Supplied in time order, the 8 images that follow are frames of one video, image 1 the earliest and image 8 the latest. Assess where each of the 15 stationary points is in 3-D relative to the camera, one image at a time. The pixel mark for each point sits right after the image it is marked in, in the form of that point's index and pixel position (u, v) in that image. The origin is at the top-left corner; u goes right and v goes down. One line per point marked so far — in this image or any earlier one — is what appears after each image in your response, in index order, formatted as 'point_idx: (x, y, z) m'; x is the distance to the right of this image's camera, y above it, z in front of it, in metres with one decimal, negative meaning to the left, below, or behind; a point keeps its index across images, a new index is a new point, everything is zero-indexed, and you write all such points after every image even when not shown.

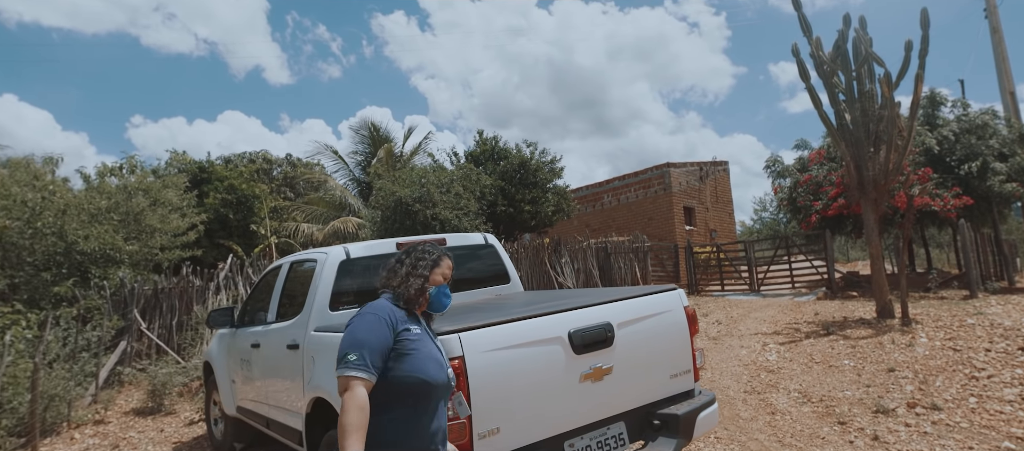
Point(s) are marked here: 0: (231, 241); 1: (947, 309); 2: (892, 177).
0: (-8.6, -0.5, +16.1) m
1: (+7.3, -1.4, +8.8) m
2: (+5.9, +0.8, +8.2) m
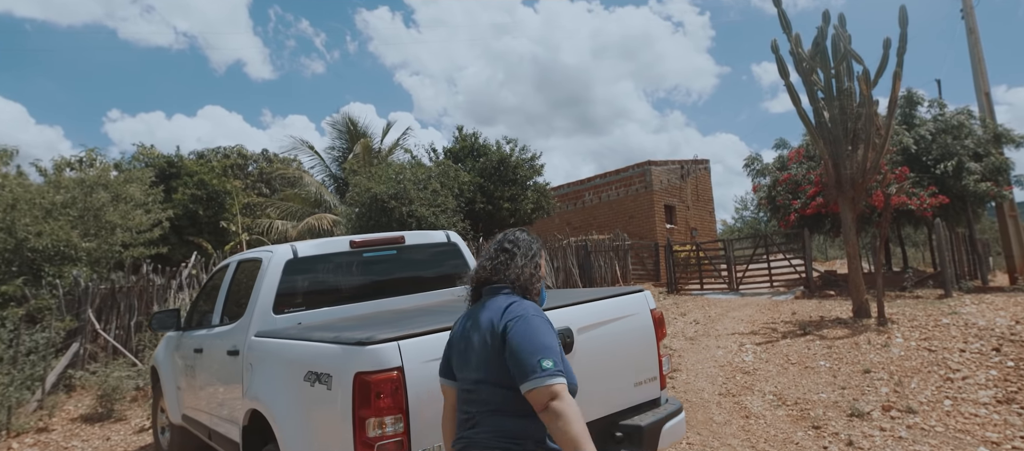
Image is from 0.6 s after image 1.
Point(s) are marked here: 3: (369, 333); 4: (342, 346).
0: (-9.2, -0.4, +15.6) m
1: (+6.8, -1.4, +8.8) m
2: (+5.5, +0.8, +8.2) m
3: (-0.7, -0.5, +2.5) m
4: (-0.7, -0.5, +2.3) m
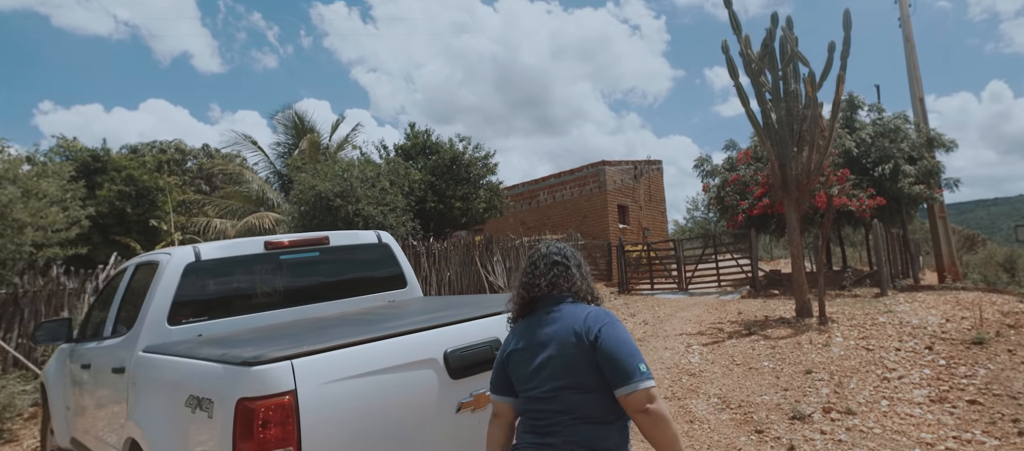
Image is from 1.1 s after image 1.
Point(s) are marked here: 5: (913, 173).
0: (-10.5, -0.4, +14.6) m
1: (+6.0, -1.4, +9.1) m
2: (+4.7, +0.8, +8.3) m
3: (-1.0, -0.5, +2.1) m
4: (-1.1, -0.5, +2.0) m
5: (+8.9, +1.2, +11.7) m
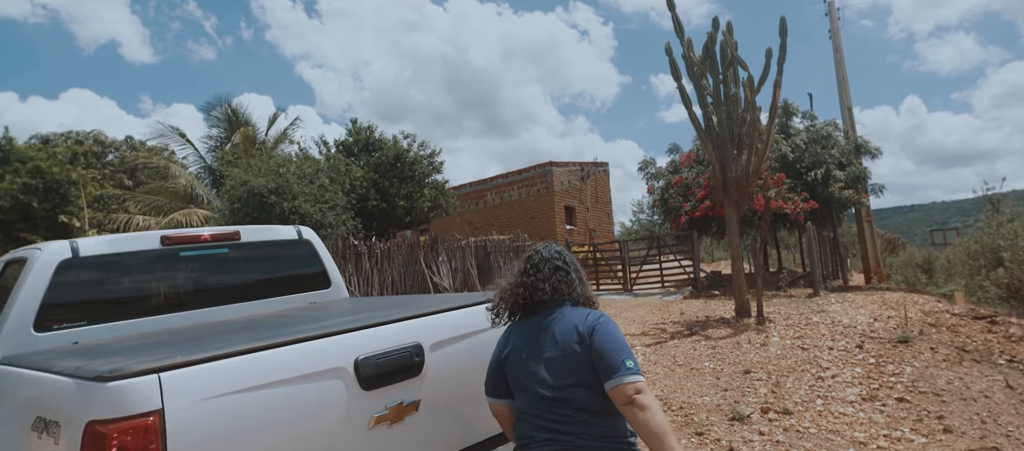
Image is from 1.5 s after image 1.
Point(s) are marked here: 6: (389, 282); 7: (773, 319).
0: (-12.0, -0.3, +13.3) m
1: (+5.0, -1.4, +9.3) m
2: (+3.8, +0.7, +8.5) m
3: (-1.3, -0.5, +1.8) m
4: (-1.4, -0.5, +1.7) m
5: (+7.7, +1.1, +12.3) m
6: (-3.0, -1.4, +12.8) m
7: (+4.1, -1.5, +8.3) m
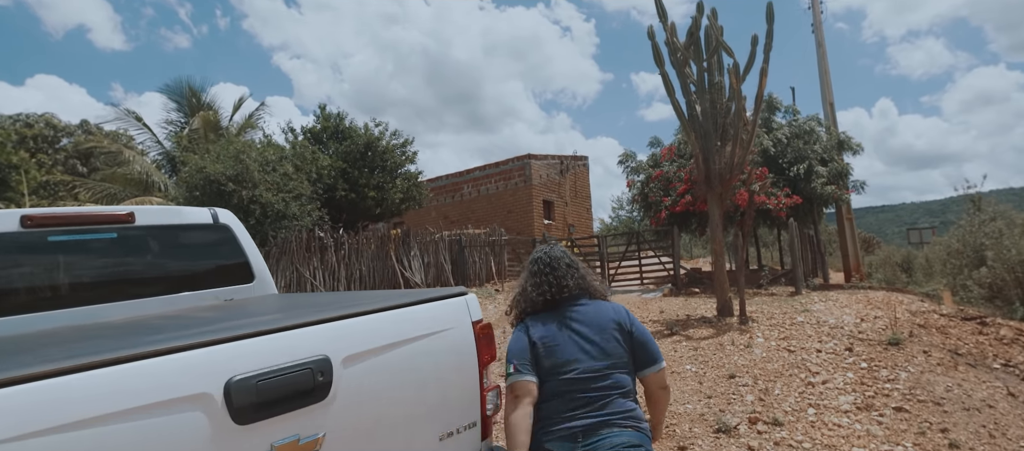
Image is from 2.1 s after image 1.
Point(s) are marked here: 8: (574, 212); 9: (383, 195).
0: (-12.6, 0.0, +12.3) m
1: (+4.5, -1.4, +9.0) m
2: (+3.4, +0.8, +8.1) m
3: (-1.5, -0.4, +1.2) m
4: (-1.5, -0.4, +1.1) m
5: (+7.1, +1.2, +12.0) m
6: (-3.6, -1.2, +12.1) m
7: (+3.6, -1.4, +7.9) m
8: (+2.3, +0.5, +19.6) m
9: (-3.3, +0.8, +13.6) m
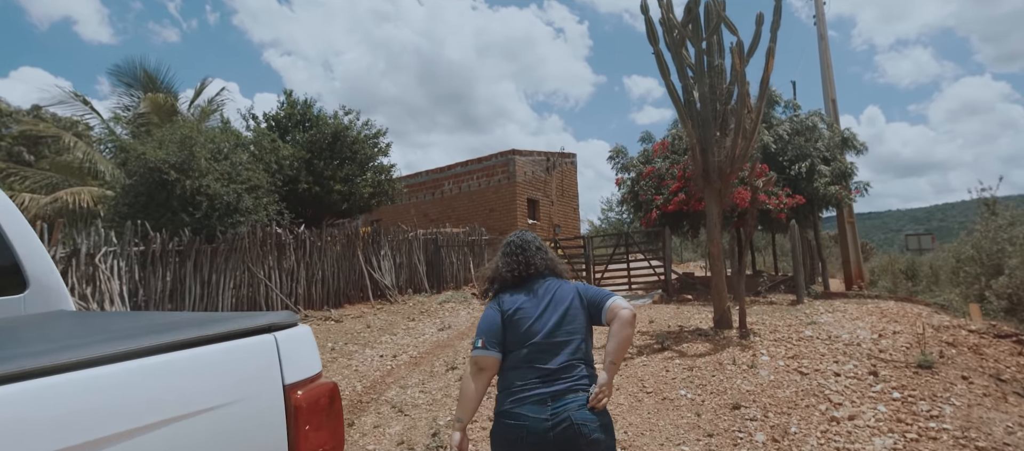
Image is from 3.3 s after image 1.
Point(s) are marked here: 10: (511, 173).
0: (-13.0, +0.2, +11.1) m
1: (+4.1, -1.4, +8.1) m
2: (+3.1, +0.8, +7.1) m
3: (-1.8, -0.3, +0.2) m
4: (-1.8, -0.3, +0.1) m
5: (+6.7, +1.1, +11.1) m
6: (-4.0, -1.1, +11.1) m
7: (+3.2, -1.4, +7.0) m
8: (+1.7, +0.5, +18.6) m
9: (-3.8, +0.8, +12.5) m
10: (0.0, +1.6, +16.4) m
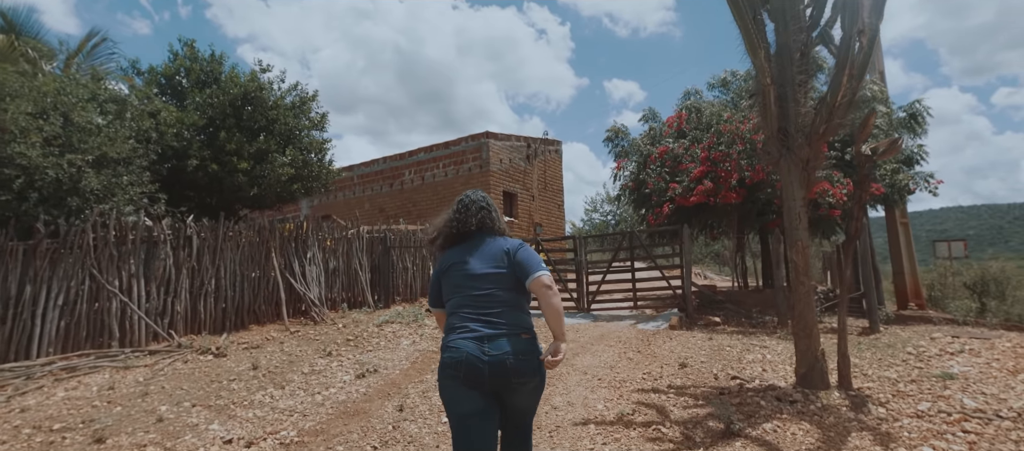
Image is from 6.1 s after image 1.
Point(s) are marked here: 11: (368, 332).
0: (-13.5, +0.5, +7.7) m
1: (+3.7, -1.3, +5.3) m
2: (+2.7, +0.9, +4.4) m
3: (-1.8, -0.2, -2.8) m
4: (-1.9, -0.2, -2.9) m
5: (+6.2, +1.1, +8.5) m
6: (-4.6, -1.0, +8.0) m
7: (+2.9, -1.3, +4.2) m
8: (+0.9, +0.5, +15.8) m
9: (-4.3, +1.0, +9.5) m
10: (-0.7, +1.7, +13.5) m
11: (-2.2, -1.6, +7.9) m
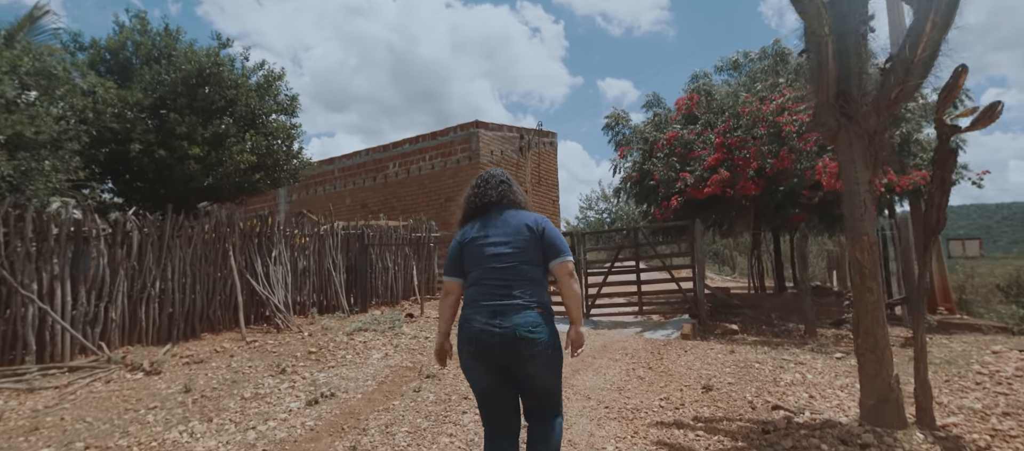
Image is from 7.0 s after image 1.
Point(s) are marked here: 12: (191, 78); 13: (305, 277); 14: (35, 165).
0: (-13.6, +0.6, +6.5) m
1: (+3.6, -1.3, +4.4) m
2: (+2.6, +0.9, +3.4) m
3: (-1.8, -0.1, -3.8) m
4: (-1.9, -0.1, -3.9) m
5: (+6.0, +1.2, +7.6) m
6: (-4.7, -0.9, +6.9) m
7: (+2.8, -1.3, +3.2) m
8: (+0.7, +0.6, +14.8) m
9: (-4.5, +1.0, +8.4) m
10: (-0.9, +1.8, +12.5) m
11: (-2.3, -1.5, +6.9) m
12: (-4.9, +2.2, +8.1) m
13: (-3.4, -0.9, +8.9) m
14: (-5.7, +0.7, +6.3) m
